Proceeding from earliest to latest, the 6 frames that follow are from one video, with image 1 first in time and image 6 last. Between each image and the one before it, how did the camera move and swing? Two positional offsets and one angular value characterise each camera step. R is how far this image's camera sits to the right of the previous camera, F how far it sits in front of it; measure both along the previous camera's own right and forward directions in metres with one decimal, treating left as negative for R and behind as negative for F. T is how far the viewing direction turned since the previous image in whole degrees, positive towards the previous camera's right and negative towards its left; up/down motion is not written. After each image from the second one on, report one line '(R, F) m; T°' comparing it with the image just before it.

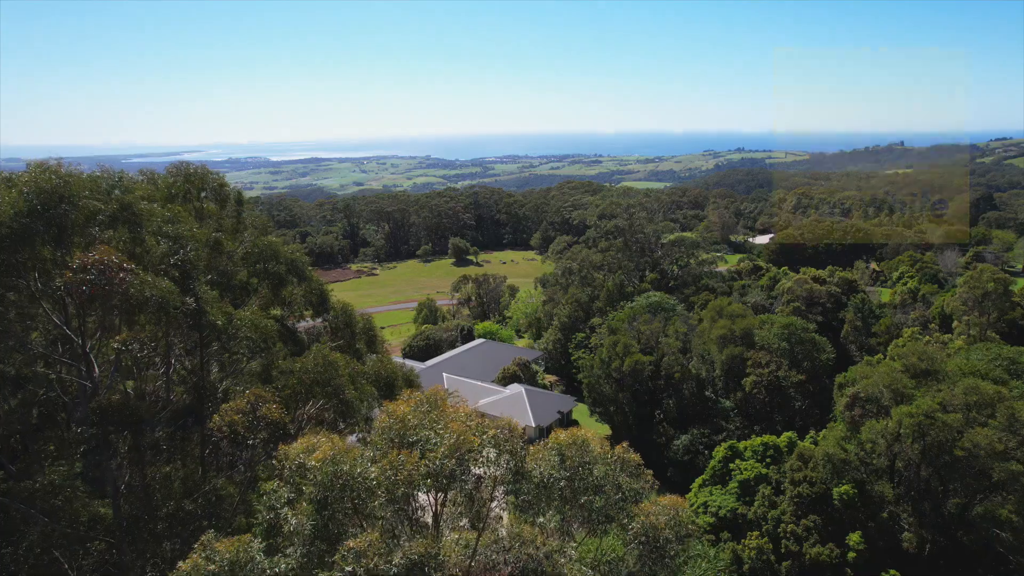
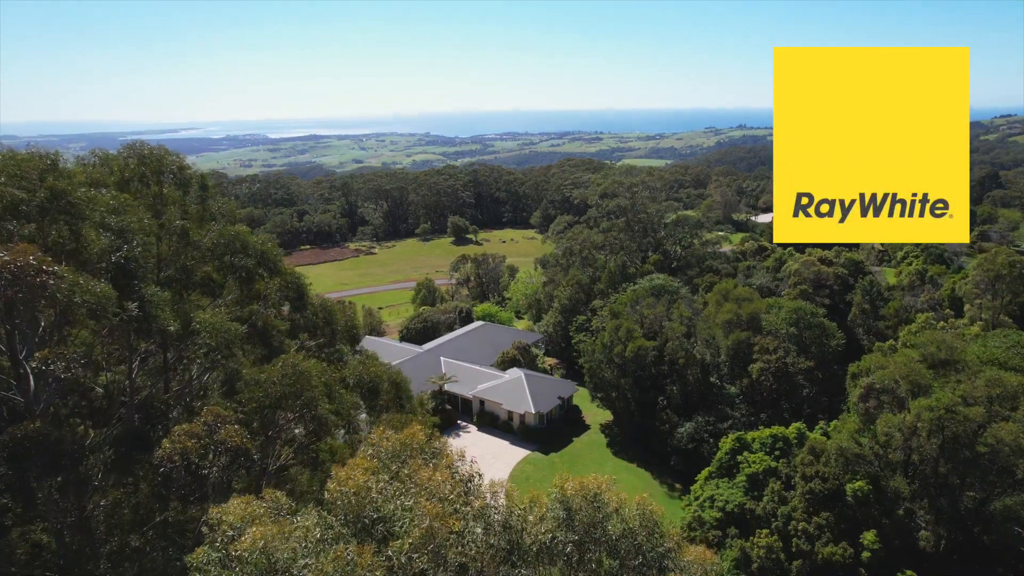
(0.0, +1.0) m; 0°
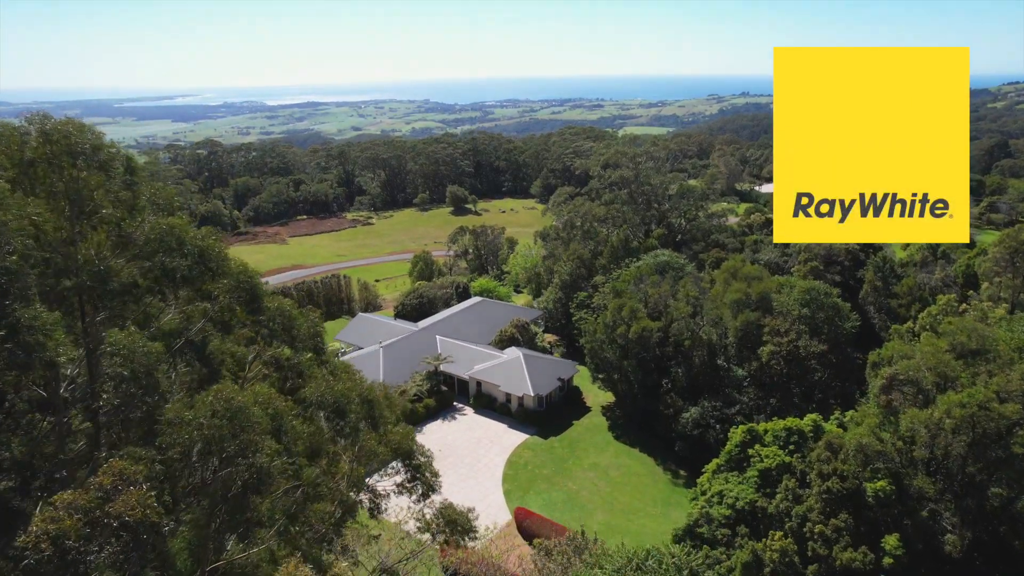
(+0.1, +1.4) m; 0°
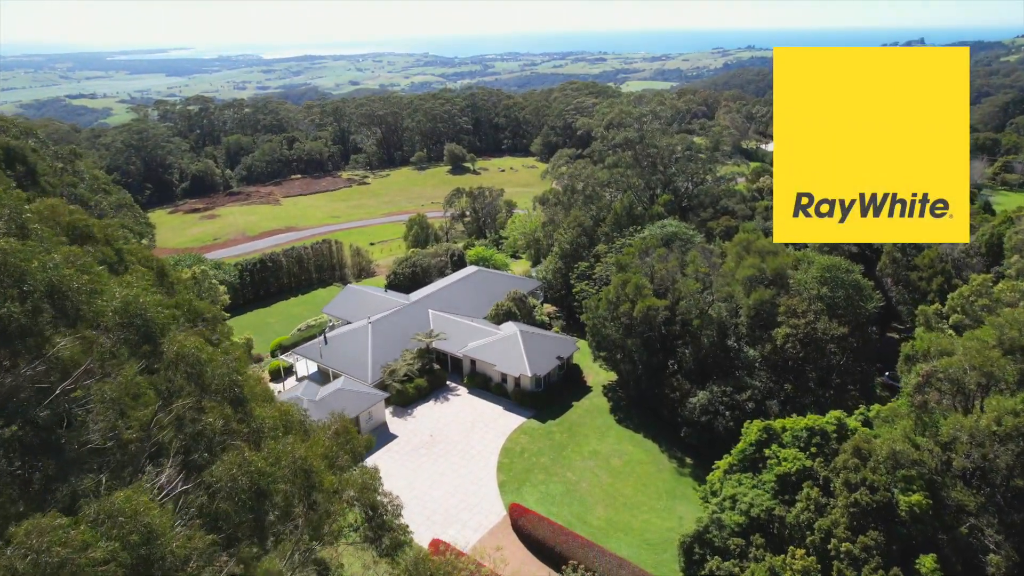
(+0.2, +2.0) m; 0°
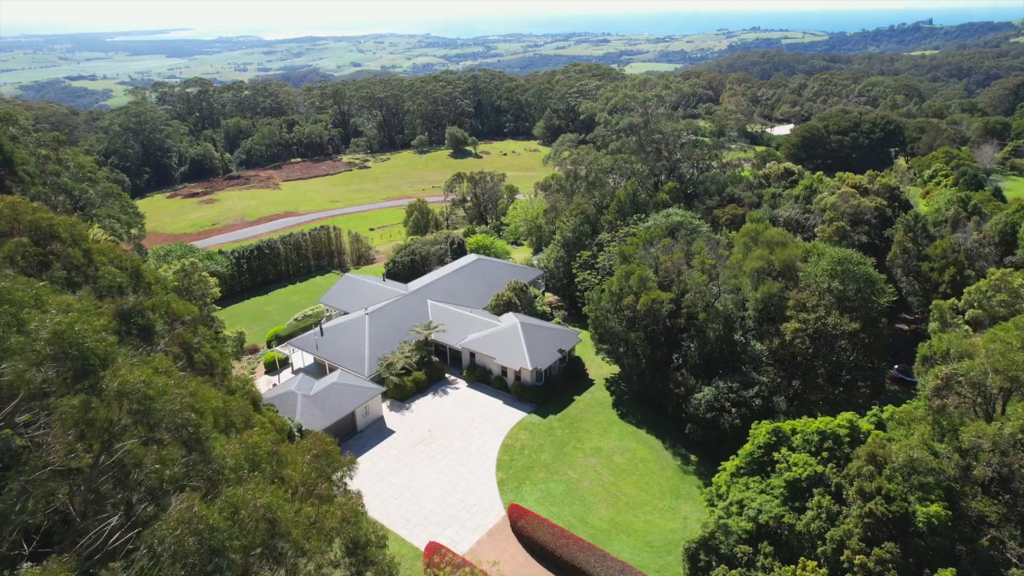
(+0.1, +0.8) m; 0°
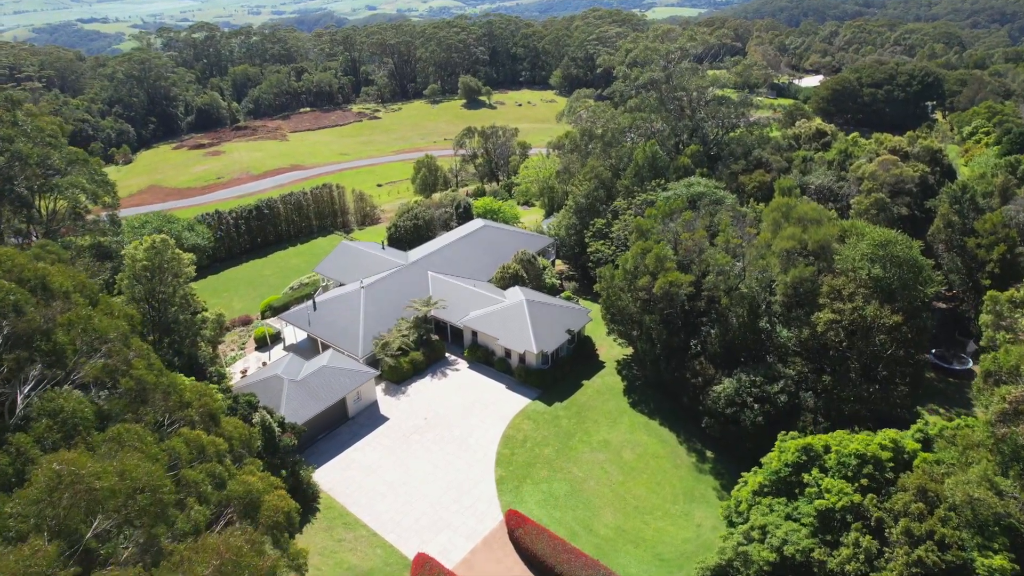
(+0.4, +2.1) m; -1°
